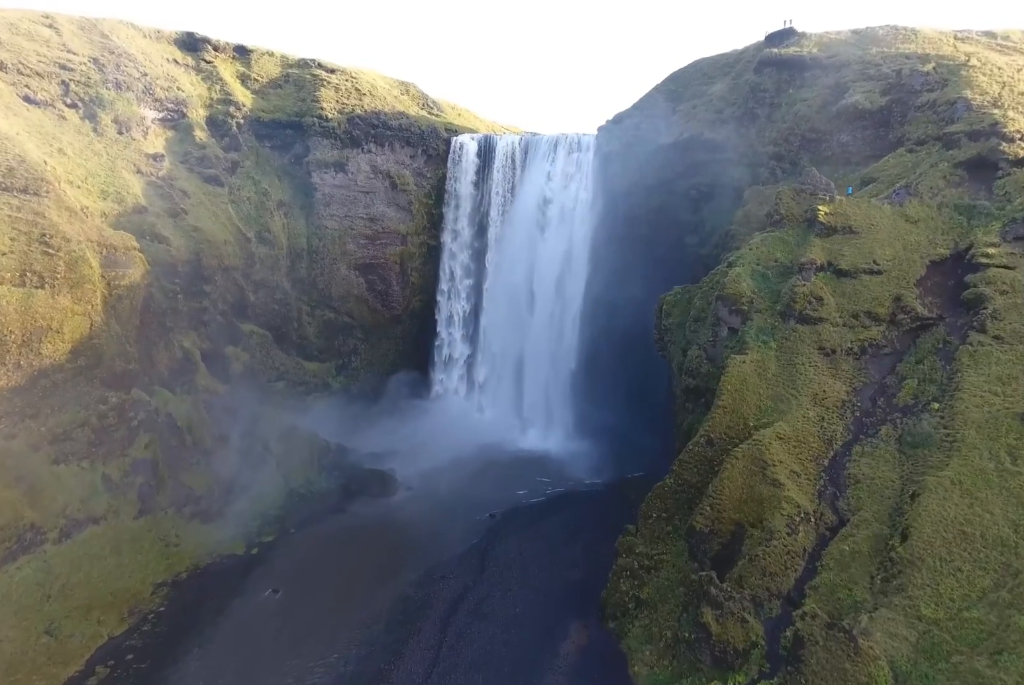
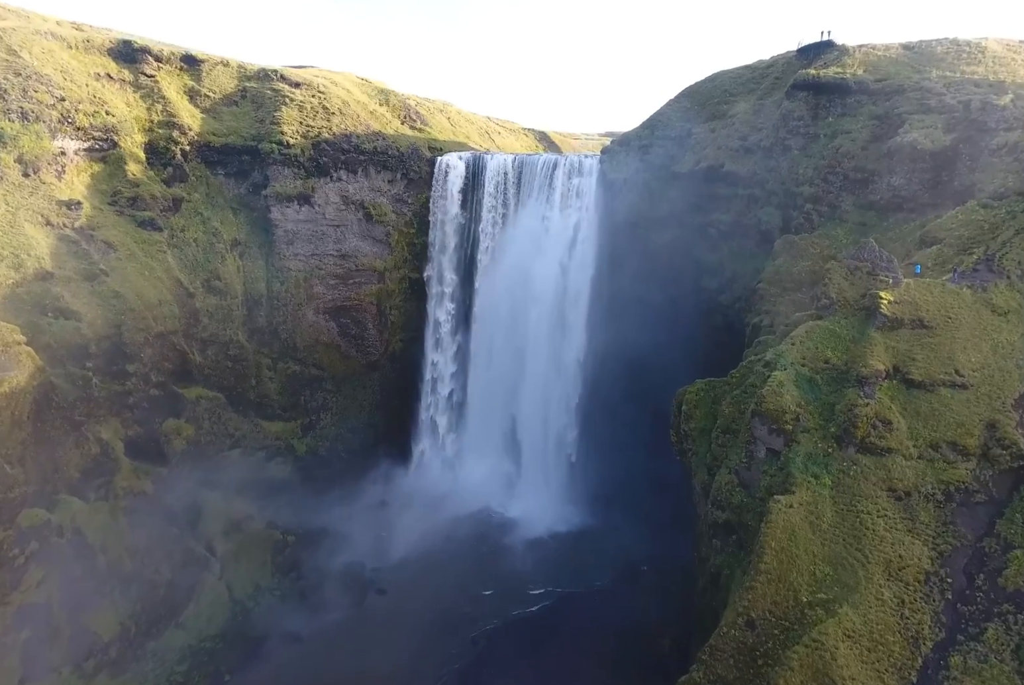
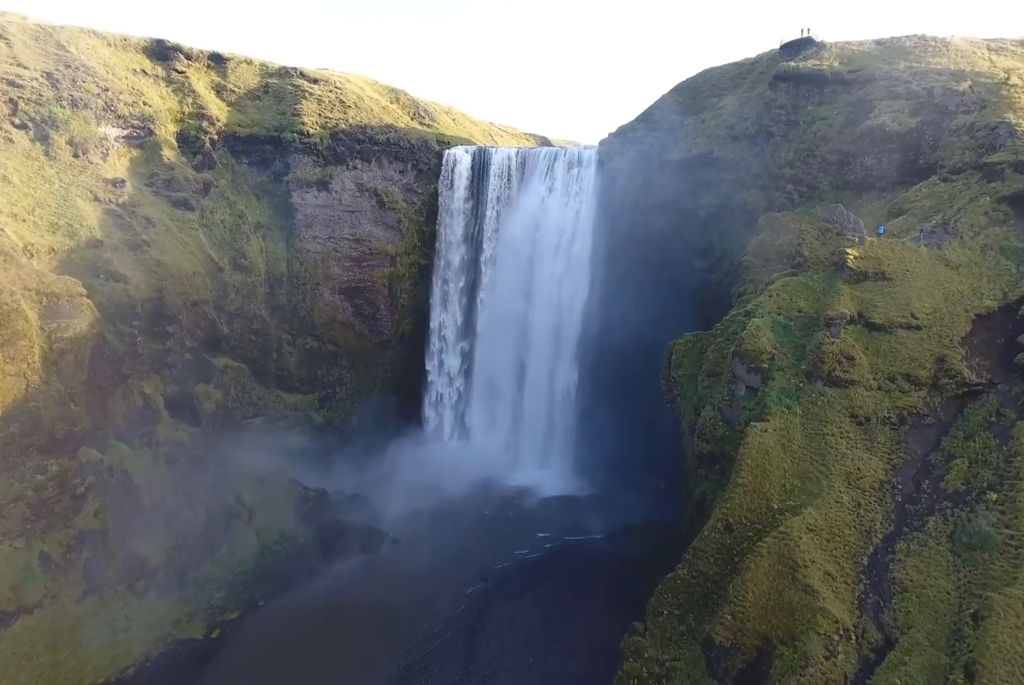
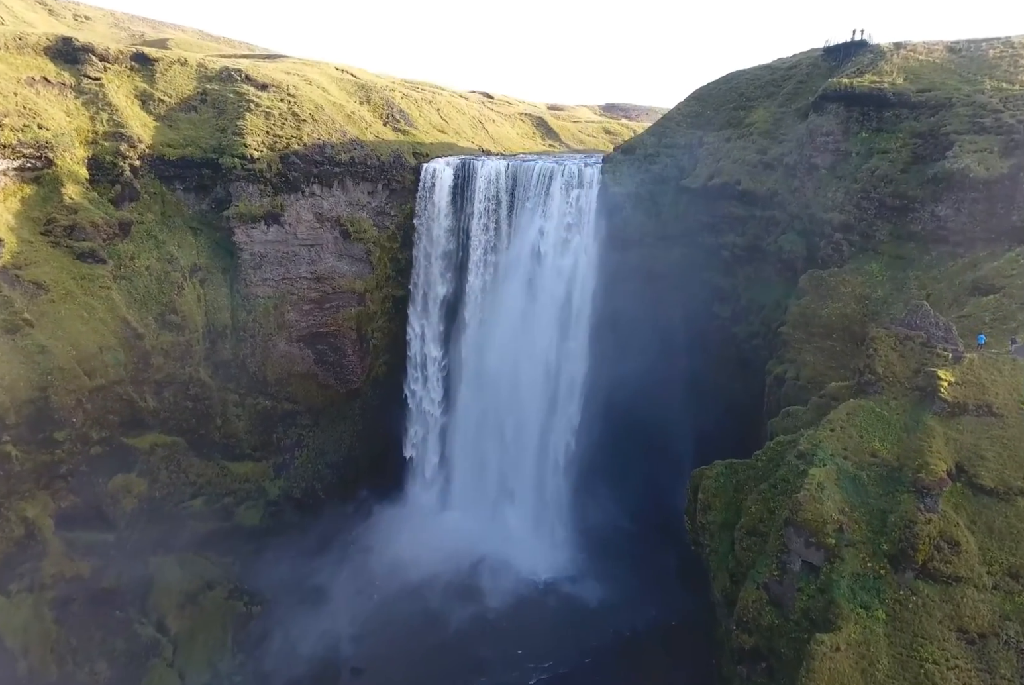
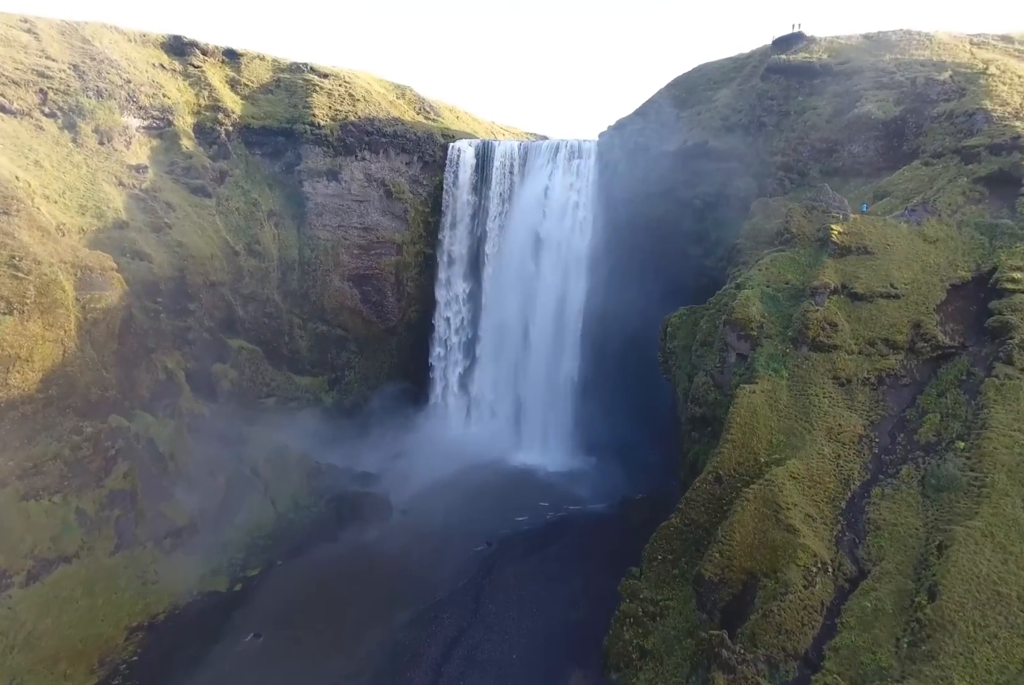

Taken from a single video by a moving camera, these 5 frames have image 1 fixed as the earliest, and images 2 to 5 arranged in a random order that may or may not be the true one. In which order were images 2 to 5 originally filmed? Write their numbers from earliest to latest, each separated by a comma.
5, 3, 2, 4
